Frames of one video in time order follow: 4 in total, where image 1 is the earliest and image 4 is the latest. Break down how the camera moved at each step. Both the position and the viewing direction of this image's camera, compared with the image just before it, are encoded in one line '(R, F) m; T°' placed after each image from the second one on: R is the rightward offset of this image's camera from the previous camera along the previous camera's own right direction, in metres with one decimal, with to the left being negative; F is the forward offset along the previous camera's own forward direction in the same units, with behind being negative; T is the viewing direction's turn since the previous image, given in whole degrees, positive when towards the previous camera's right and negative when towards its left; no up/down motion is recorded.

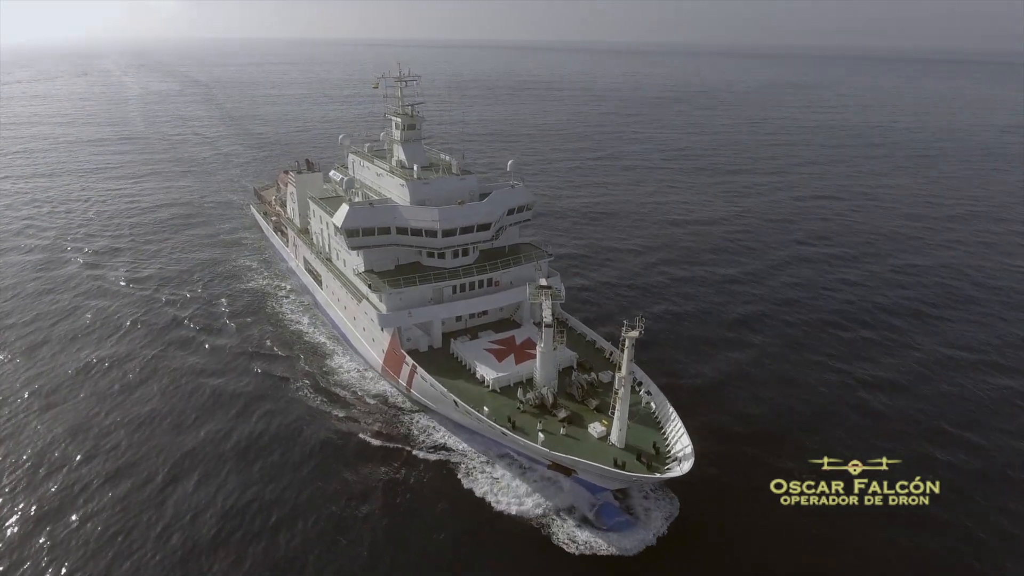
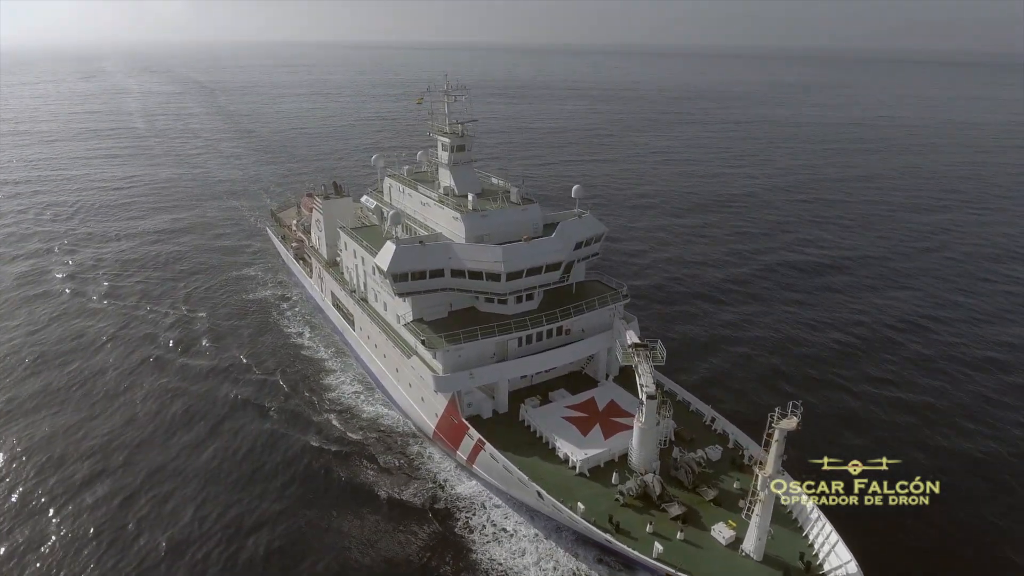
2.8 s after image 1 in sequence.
(-3.4, +4.7) m; 0°
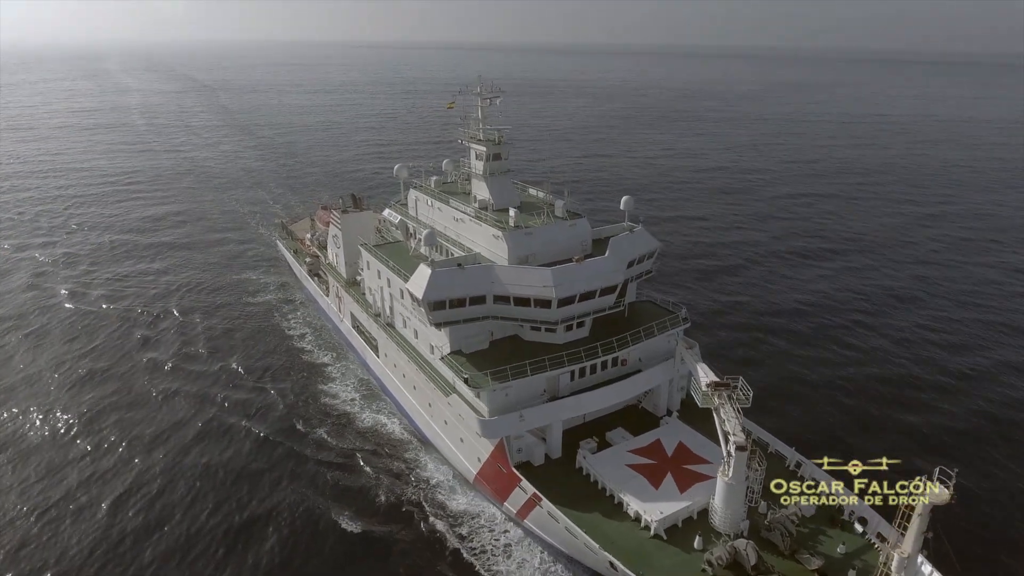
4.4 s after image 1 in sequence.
(-2.0, +3.0) m; 0°
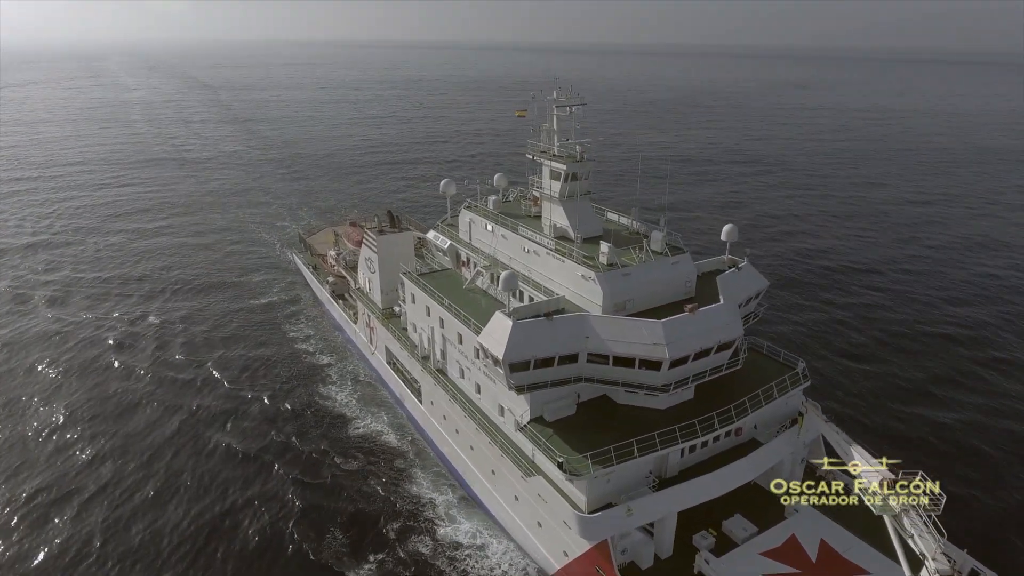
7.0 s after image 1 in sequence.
(-3.1, +4.4) m; 0°
